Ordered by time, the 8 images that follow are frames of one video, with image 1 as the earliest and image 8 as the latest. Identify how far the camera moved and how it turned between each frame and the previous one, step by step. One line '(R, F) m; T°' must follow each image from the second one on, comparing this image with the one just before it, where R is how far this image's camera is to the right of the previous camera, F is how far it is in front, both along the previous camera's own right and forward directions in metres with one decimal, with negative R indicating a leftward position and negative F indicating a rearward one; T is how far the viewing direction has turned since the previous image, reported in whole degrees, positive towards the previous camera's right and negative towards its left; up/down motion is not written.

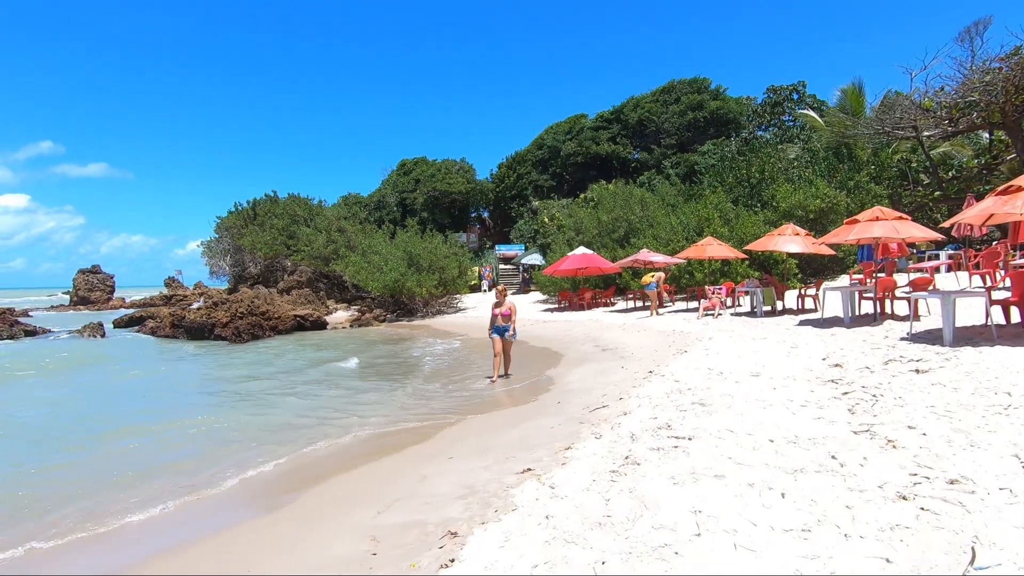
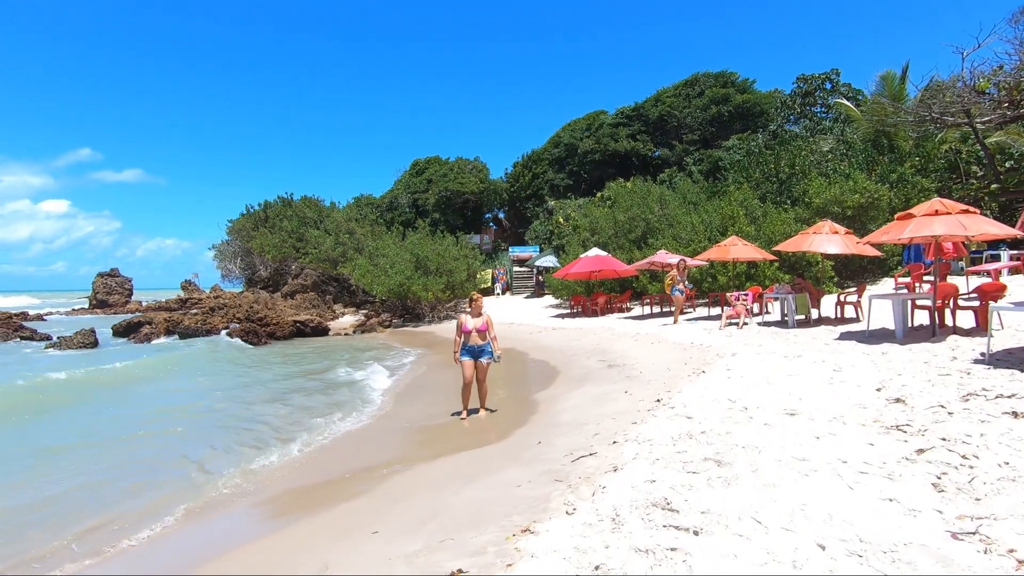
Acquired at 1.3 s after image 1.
(+0.6, +1.4) m; -2°
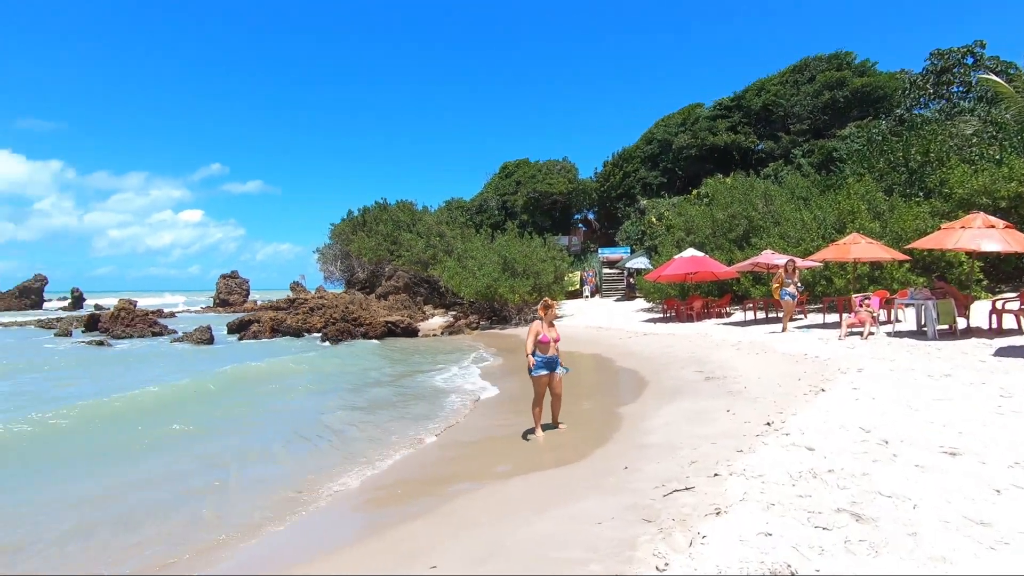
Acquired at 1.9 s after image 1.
(+0.1, +0.6) m; -10°
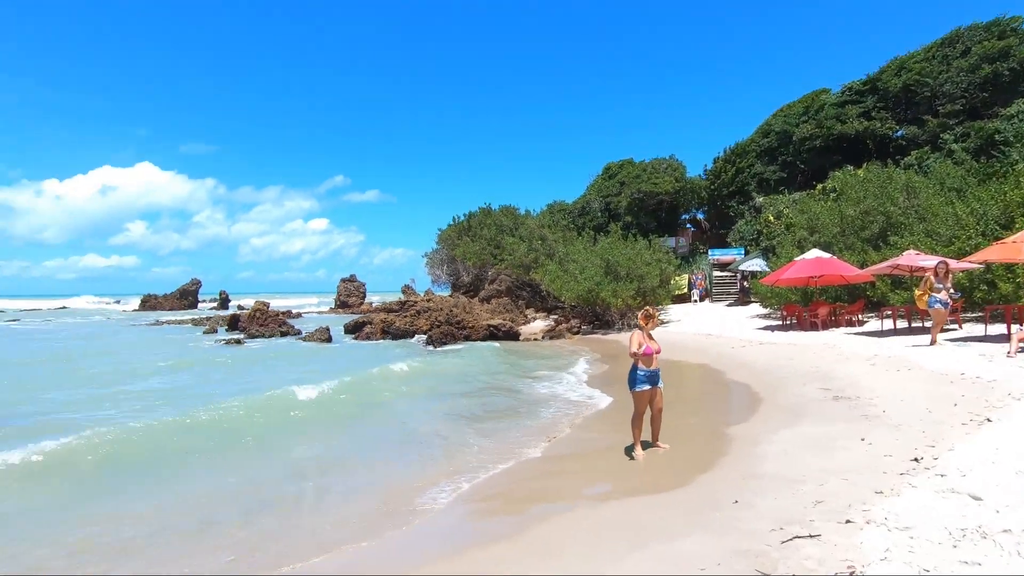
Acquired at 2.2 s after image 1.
(+0.1, +0.3) m; -11°
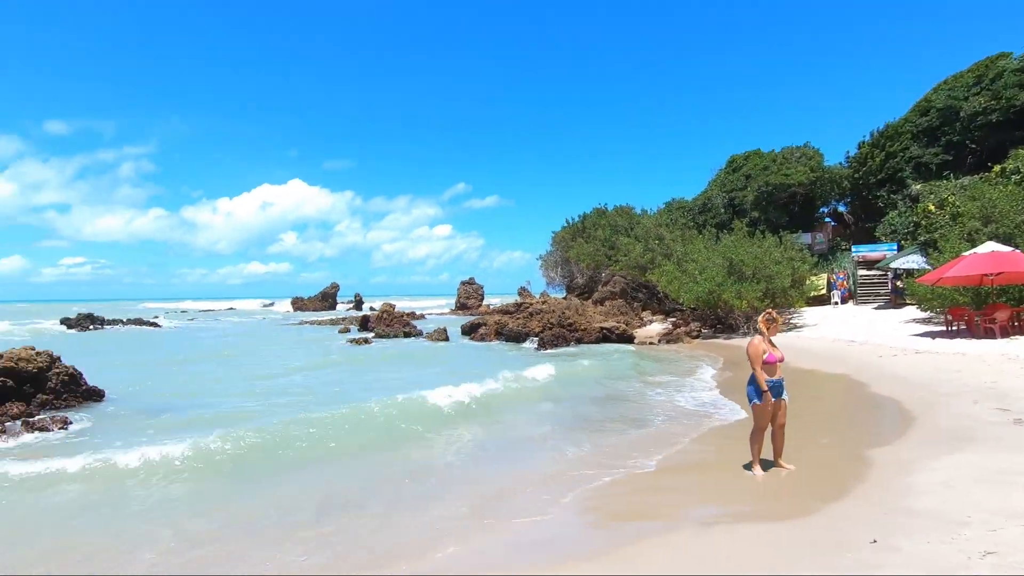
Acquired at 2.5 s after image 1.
(+0.2, +0.2) m; -12°
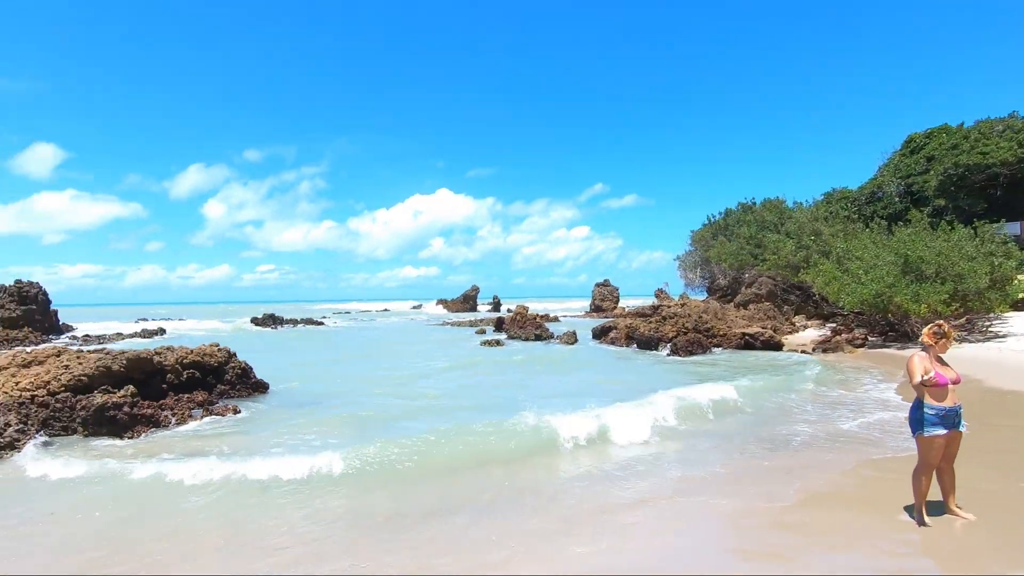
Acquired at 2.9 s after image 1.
(+0.4, +0.3) m; -15°
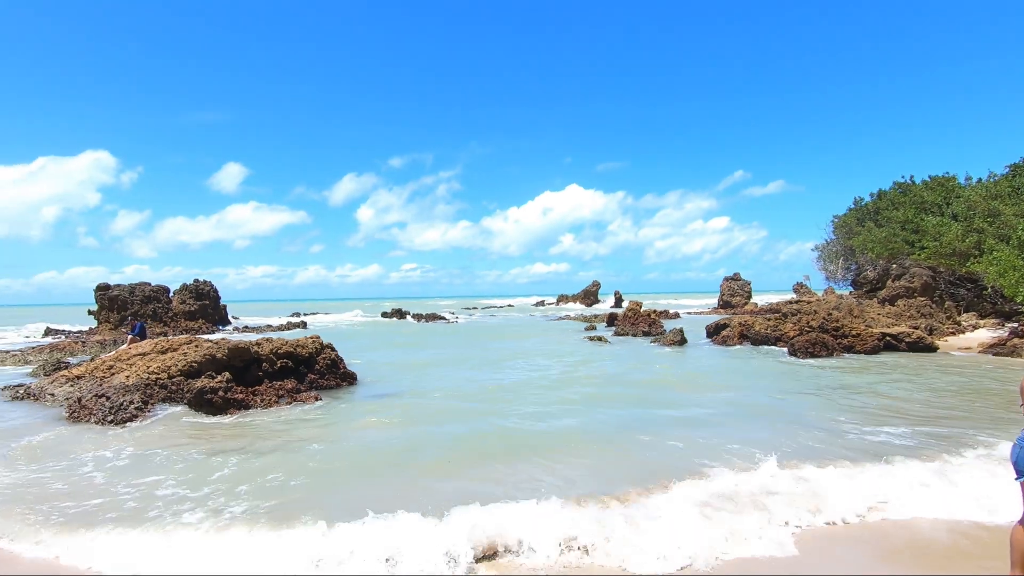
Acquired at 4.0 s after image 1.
(+1.3, +0.6) m; -14°
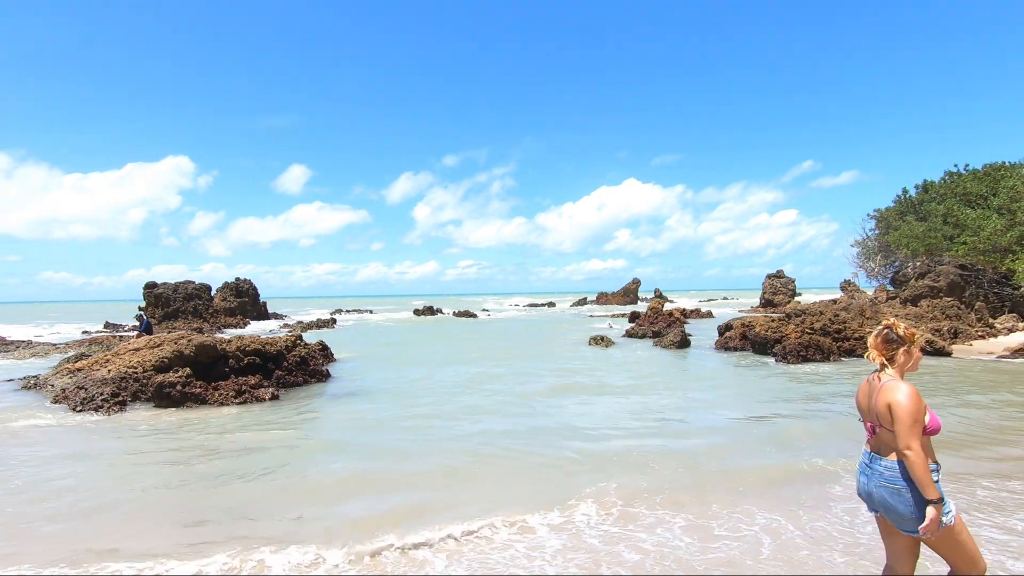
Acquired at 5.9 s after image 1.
(+2.4, +0.1) m; -6°
